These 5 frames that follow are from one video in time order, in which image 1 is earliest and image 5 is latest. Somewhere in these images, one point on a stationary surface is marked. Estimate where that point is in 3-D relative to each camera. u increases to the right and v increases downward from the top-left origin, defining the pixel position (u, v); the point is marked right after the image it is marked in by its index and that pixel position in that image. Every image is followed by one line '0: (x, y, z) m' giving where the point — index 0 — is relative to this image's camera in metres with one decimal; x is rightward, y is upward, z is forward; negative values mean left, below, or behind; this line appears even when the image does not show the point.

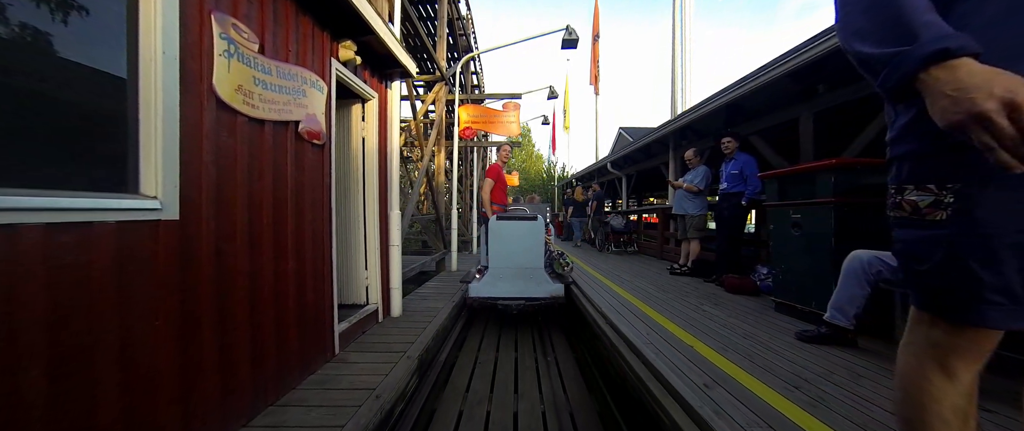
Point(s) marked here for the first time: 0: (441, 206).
0: (-1.5, +0.2, +6.6) m
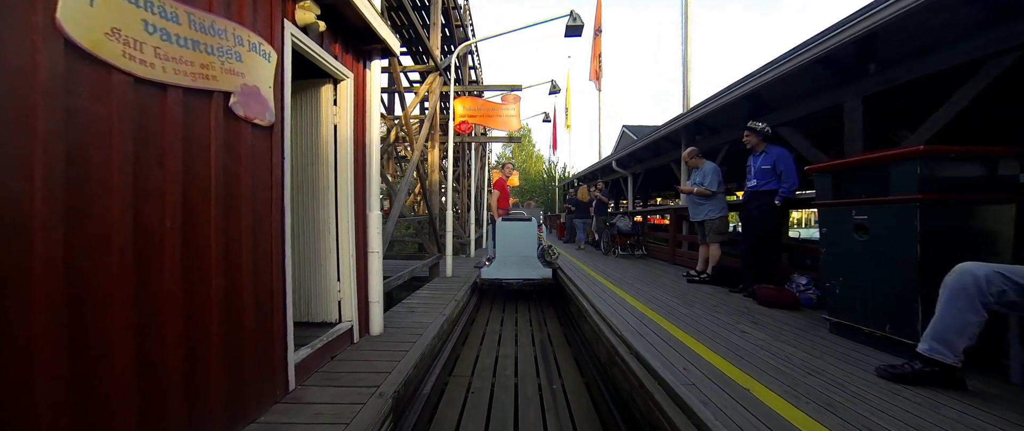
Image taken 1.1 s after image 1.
0: (-1.5, +0.2, +6.1) m
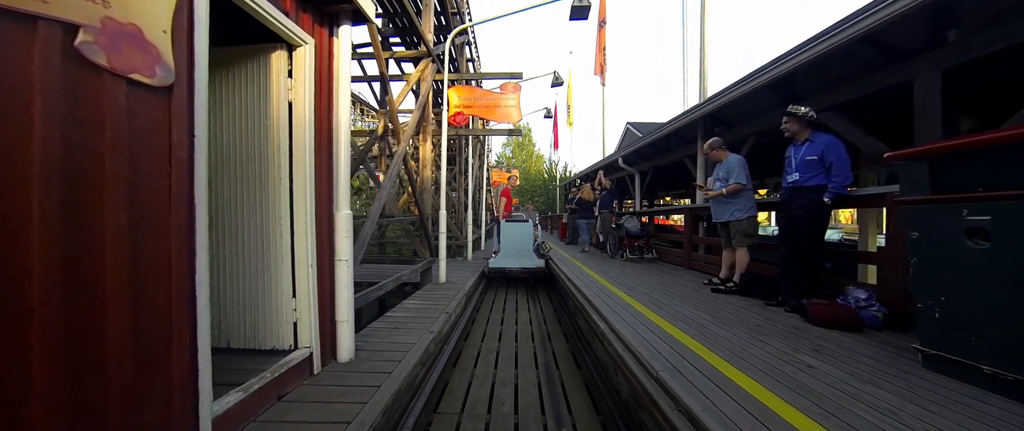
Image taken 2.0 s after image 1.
0: (-1.5, +0.2, +5.6) m
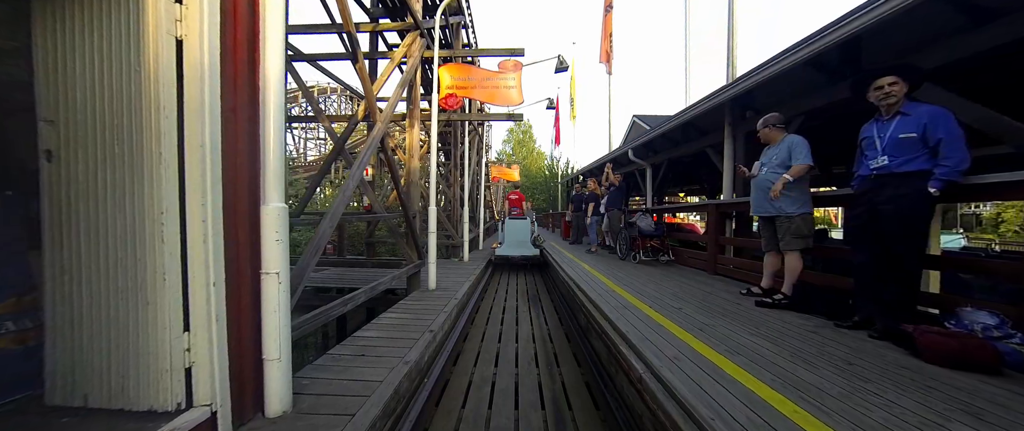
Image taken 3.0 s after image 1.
0: (-1.5, +0.2, +4.9) m
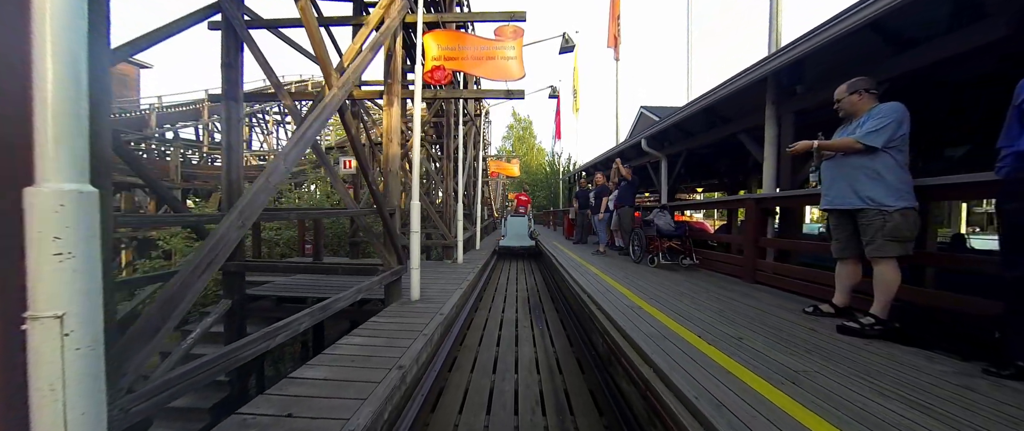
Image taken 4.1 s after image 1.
0: (-1.5, +0.3, +4.1) m
